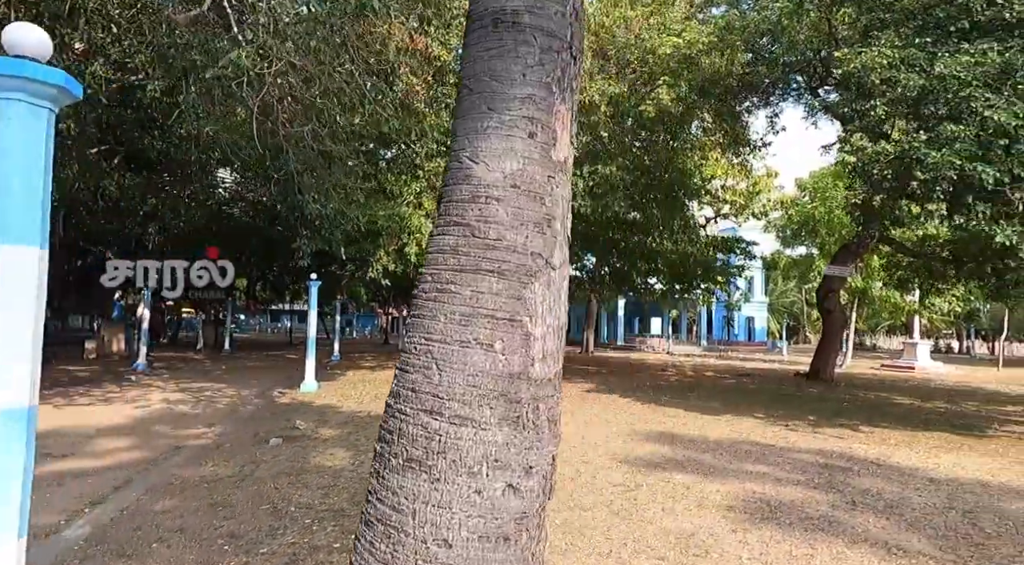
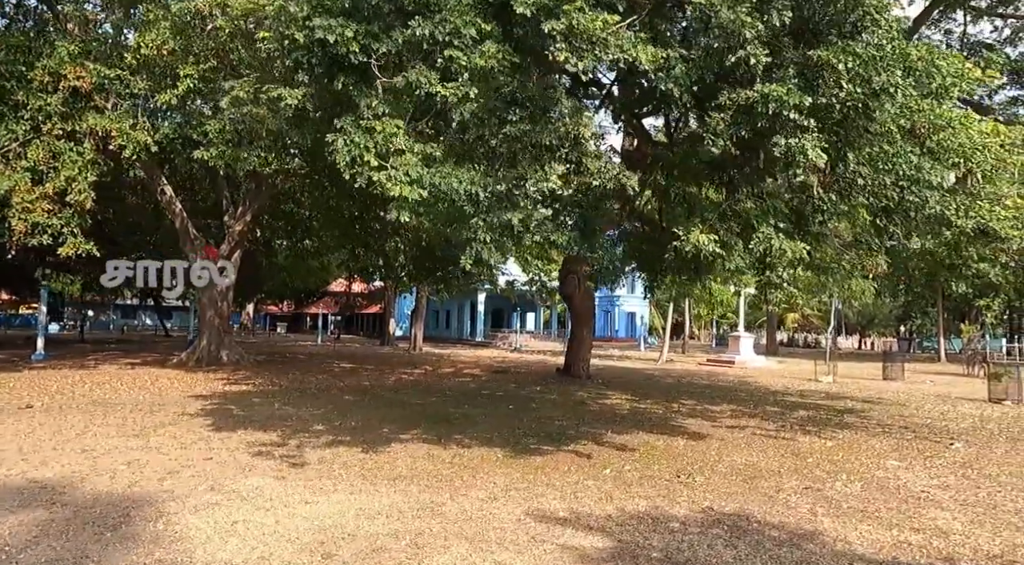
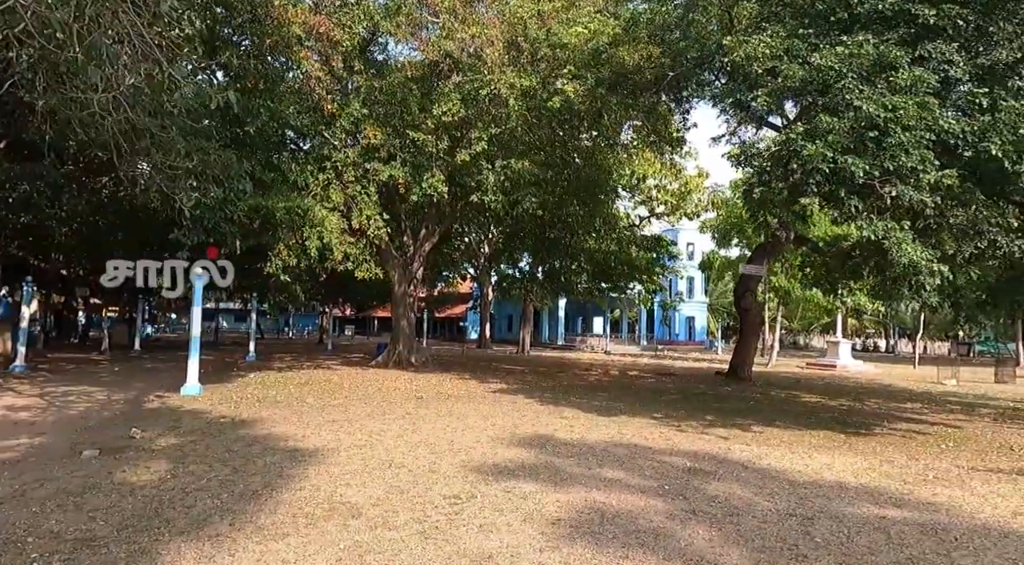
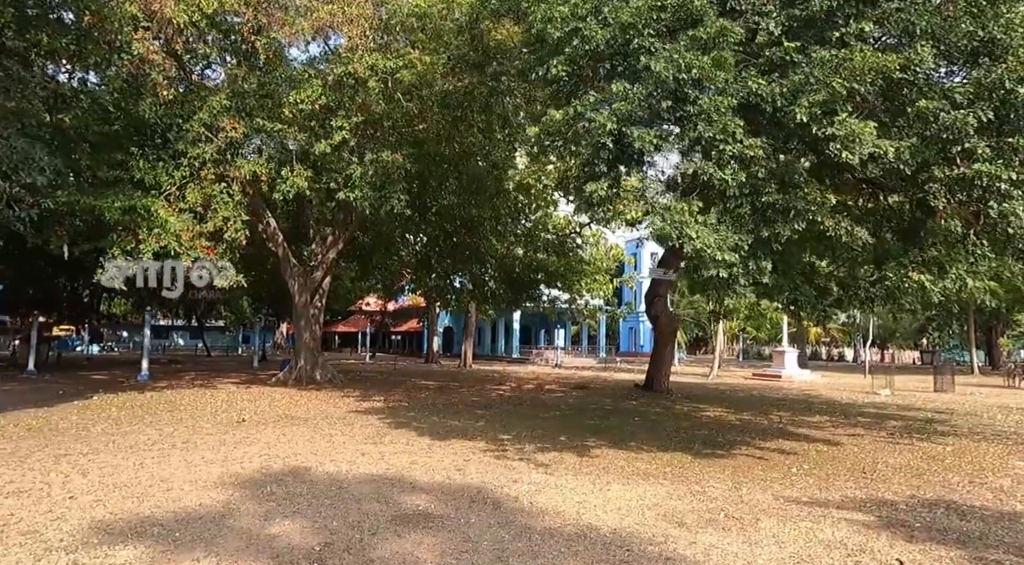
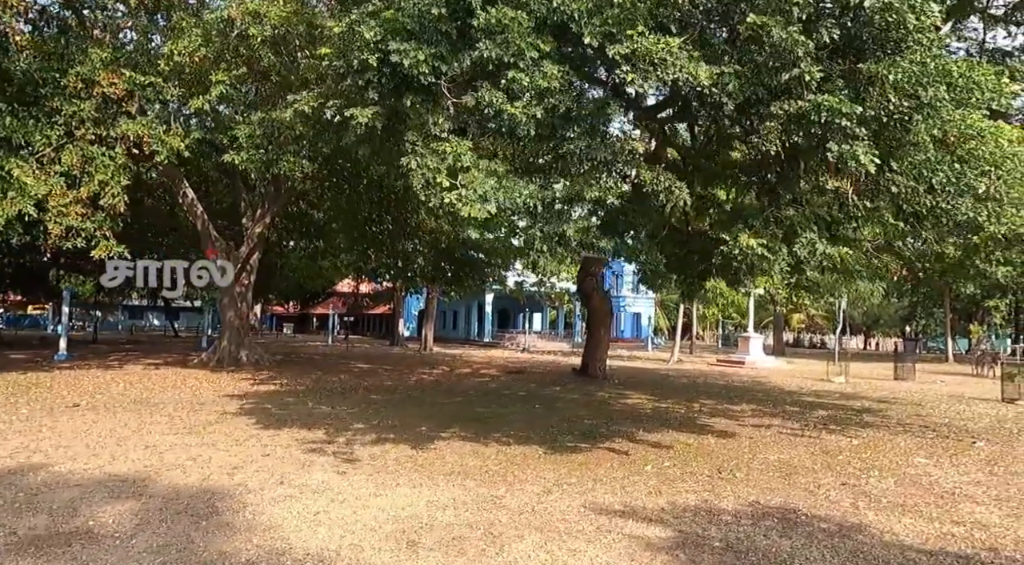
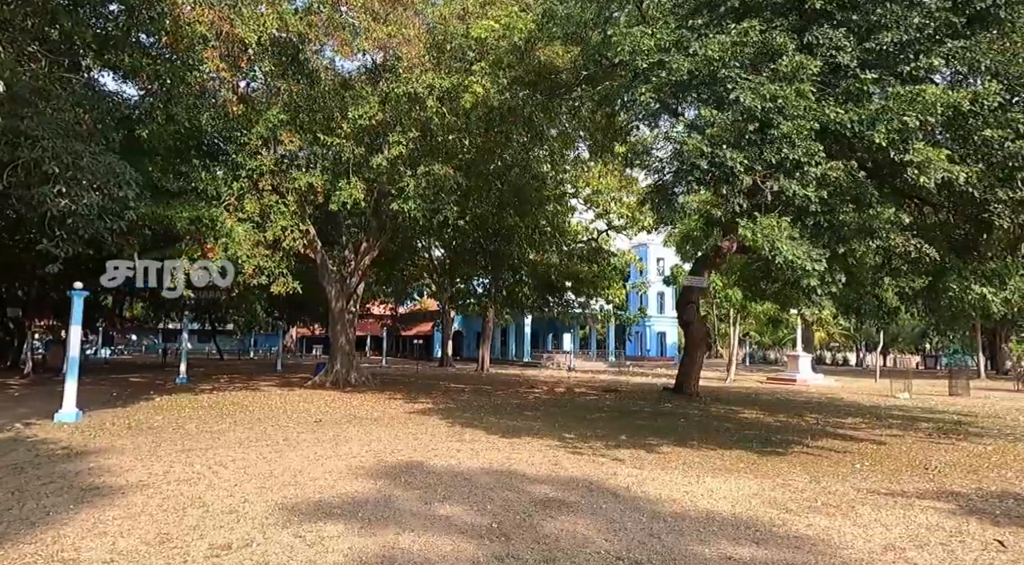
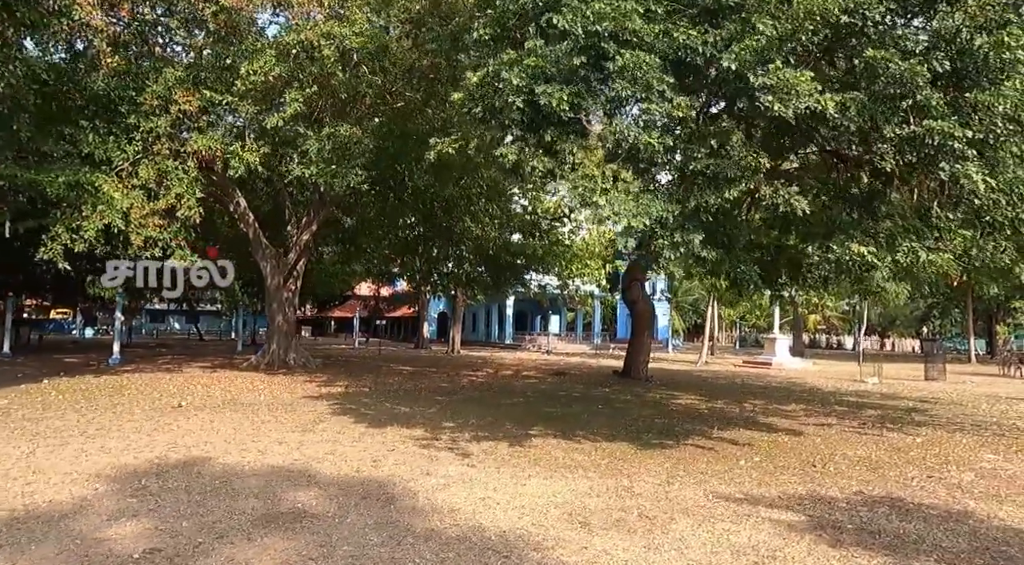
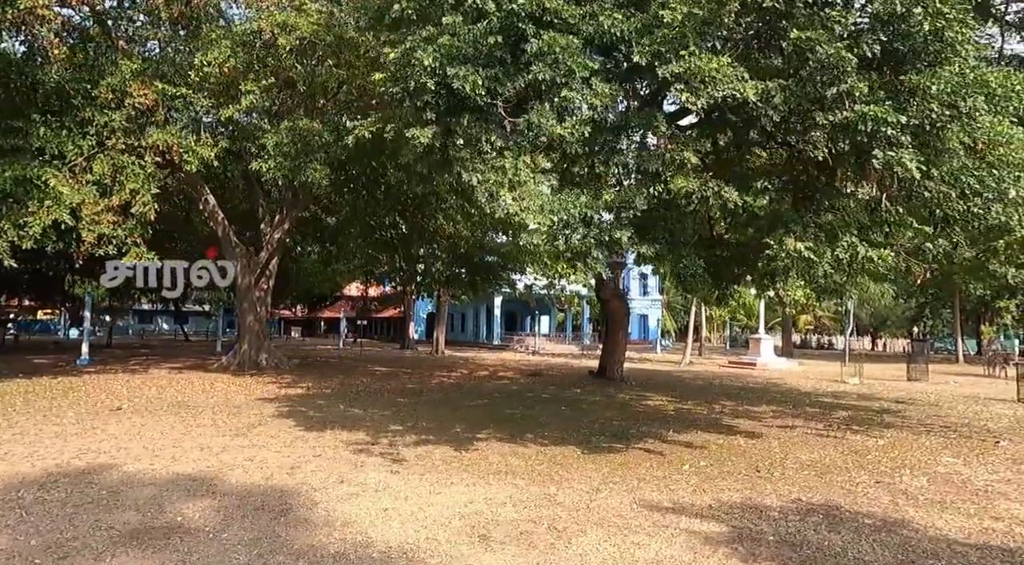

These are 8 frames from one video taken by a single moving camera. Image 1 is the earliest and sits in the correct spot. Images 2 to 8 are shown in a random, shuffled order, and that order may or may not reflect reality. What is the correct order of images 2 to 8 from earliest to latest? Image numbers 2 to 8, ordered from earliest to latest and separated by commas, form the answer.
3, 6, 4, 7, 8, 5, 2
